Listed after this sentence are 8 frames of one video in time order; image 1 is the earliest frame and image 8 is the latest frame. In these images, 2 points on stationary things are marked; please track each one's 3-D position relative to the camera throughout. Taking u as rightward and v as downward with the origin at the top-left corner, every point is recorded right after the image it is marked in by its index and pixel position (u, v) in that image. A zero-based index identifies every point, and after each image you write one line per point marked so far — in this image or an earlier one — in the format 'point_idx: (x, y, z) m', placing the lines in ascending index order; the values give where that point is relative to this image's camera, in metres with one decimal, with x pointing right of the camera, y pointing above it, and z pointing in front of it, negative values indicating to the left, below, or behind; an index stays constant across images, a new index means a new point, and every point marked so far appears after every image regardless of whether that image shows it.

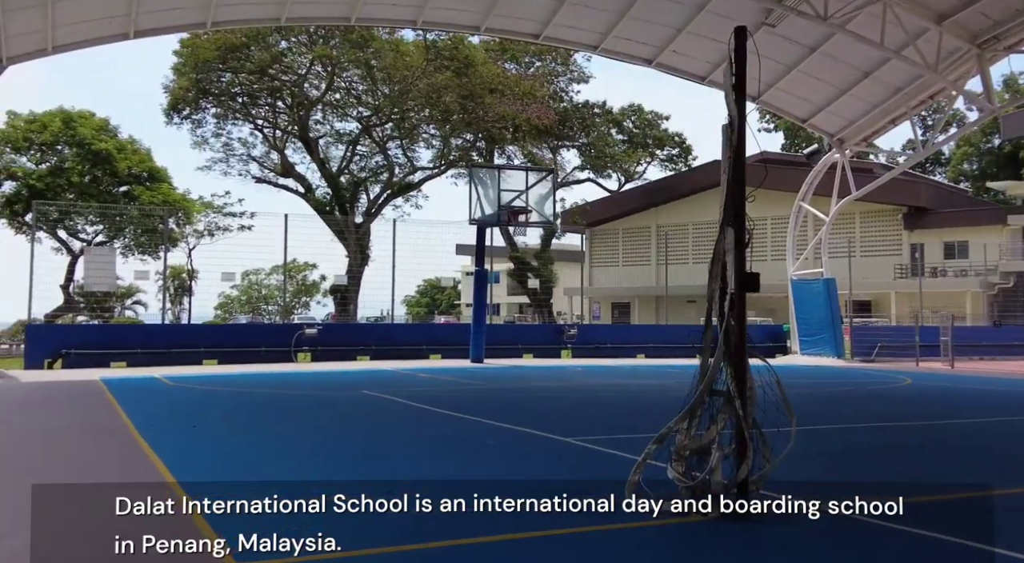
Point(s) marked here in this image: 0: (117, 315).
0: (-7.3, -0.6, +15.8) m
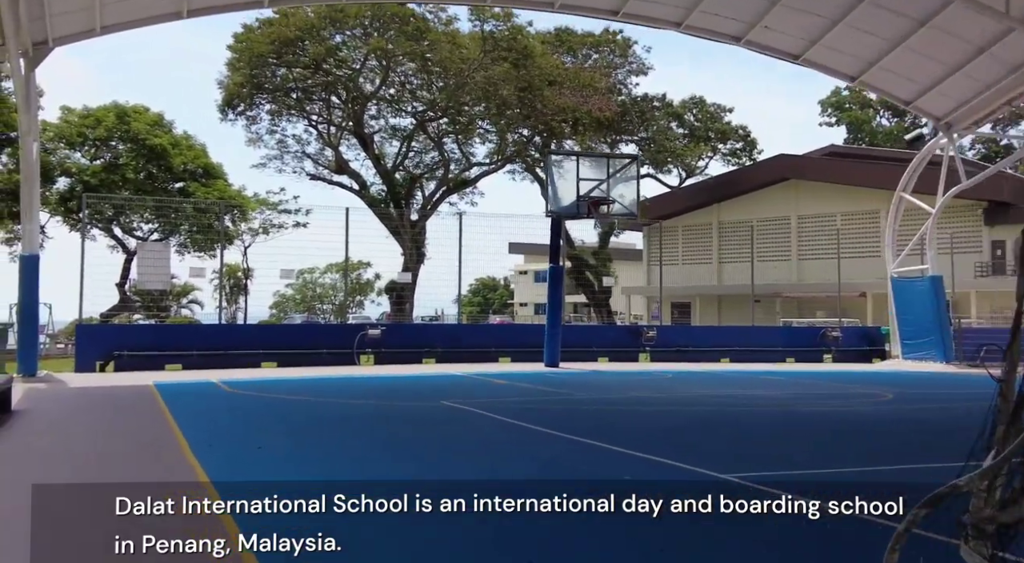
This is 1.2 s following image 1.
0: (-6.1, -0.6, +15.4) m
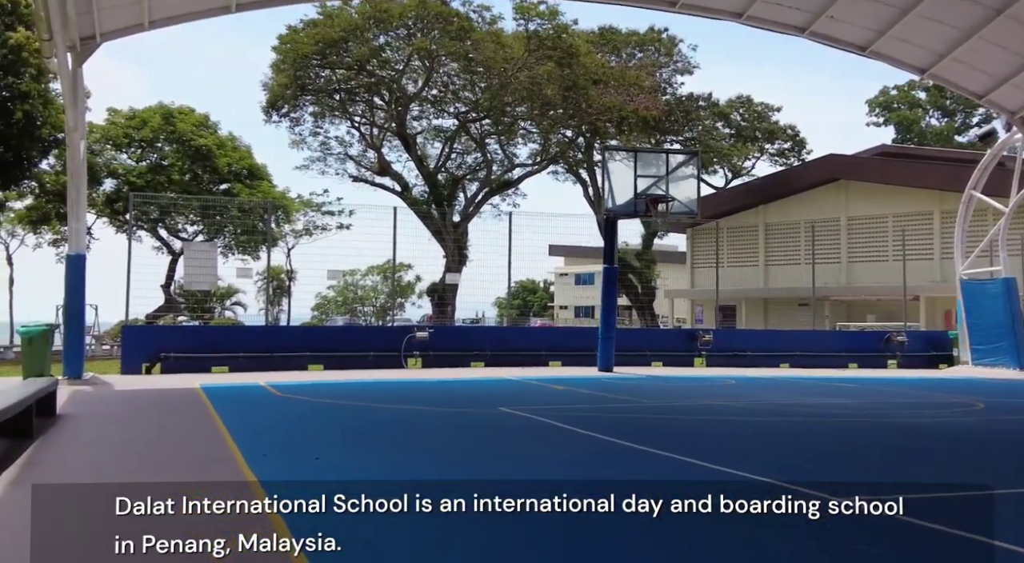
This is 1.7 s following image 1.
0: (-5.3, -0.6, +15.3) m
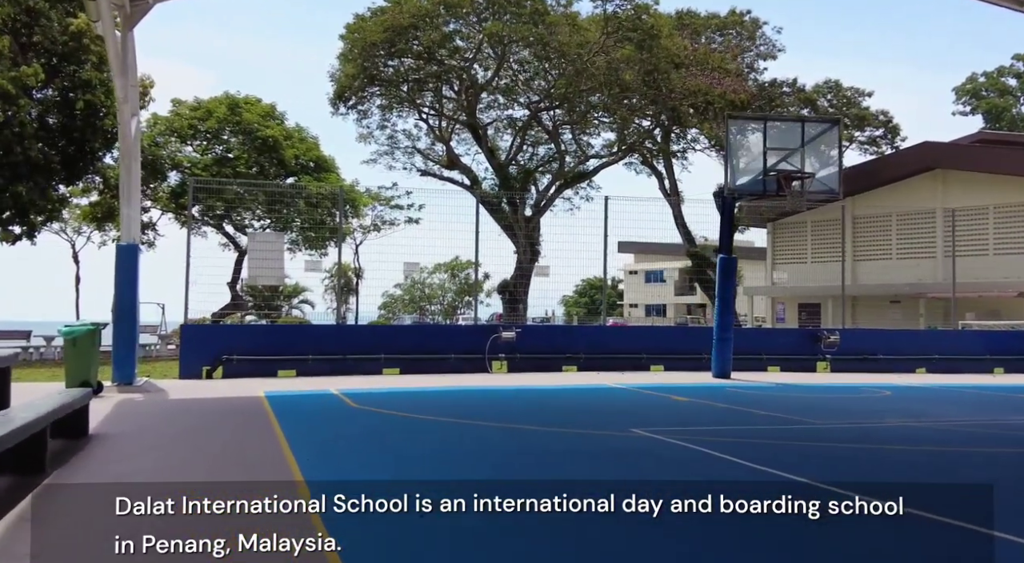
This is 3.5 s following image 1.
0: (-3.9, -0.6, +14.5) m
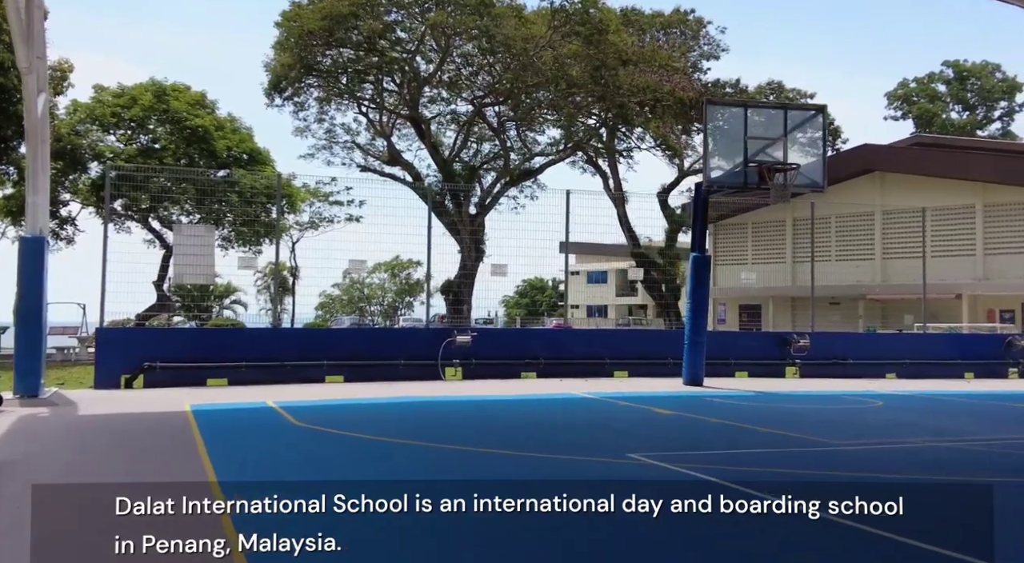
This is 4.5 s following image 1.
0: (-4.7, -0.6, +13.6) m
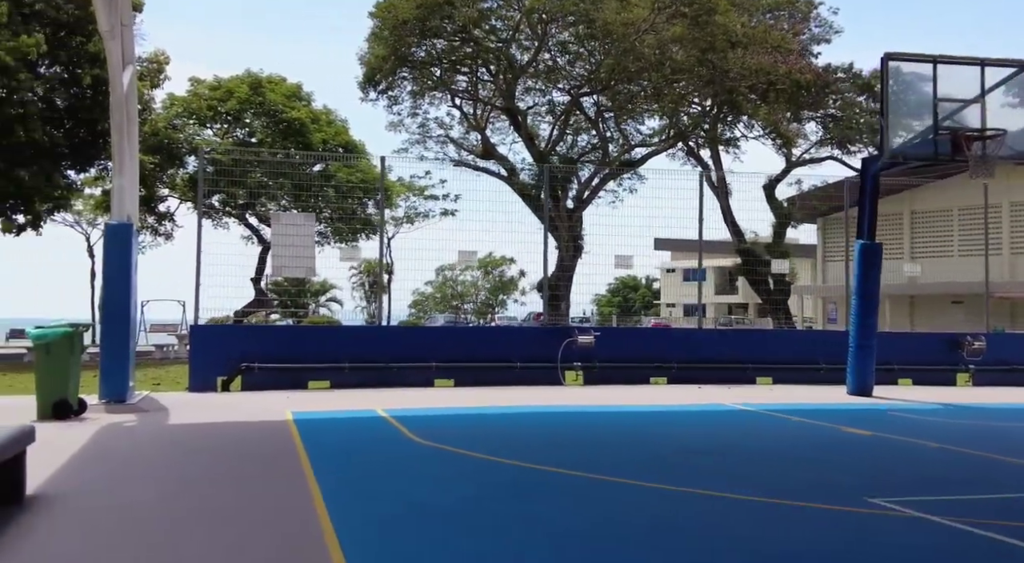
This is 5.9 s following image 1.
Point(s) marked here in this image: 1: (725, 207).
0: (-3.1, -0.5, +13.1) m
1: (+3.7, +1.3, +14.4) m
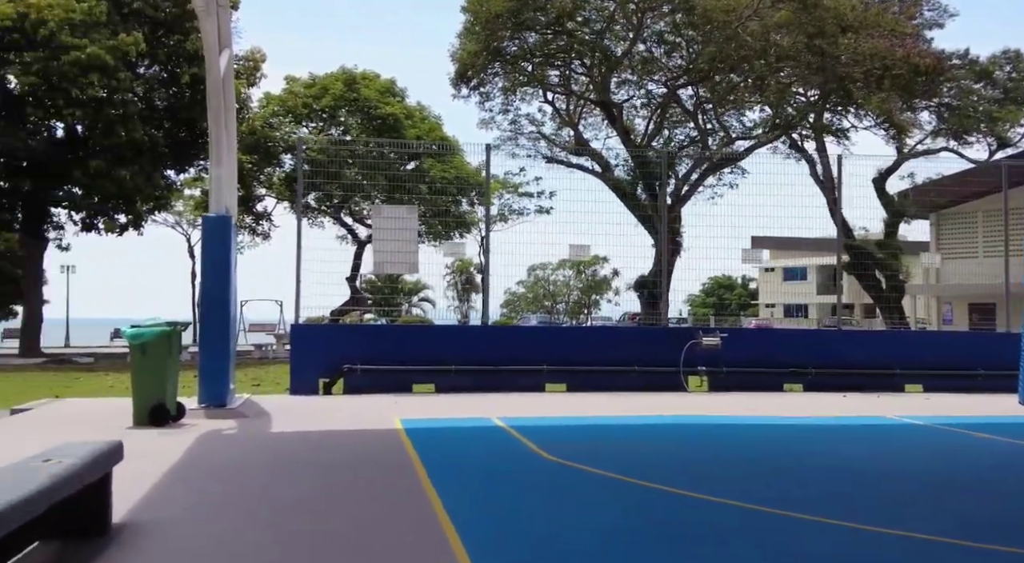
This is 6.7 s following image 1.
0: (-1.6, -0.5, +12.8) m
1: (+5.2, +1.3, +13.4) m
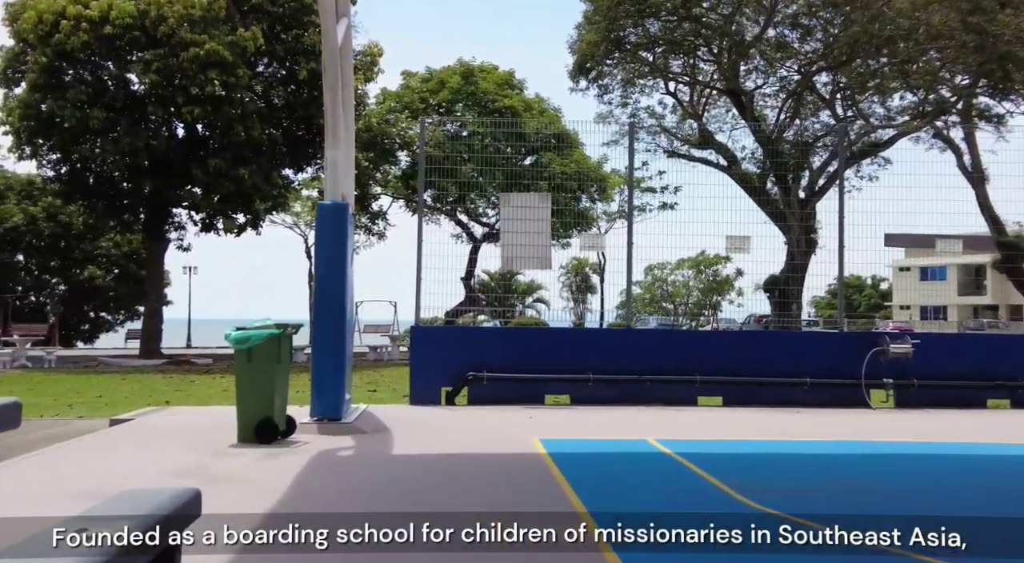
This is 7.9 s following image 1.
0: (+0.2, -0.5, +12.1) m
1: (+7.0, +1.3, +11.9) m
